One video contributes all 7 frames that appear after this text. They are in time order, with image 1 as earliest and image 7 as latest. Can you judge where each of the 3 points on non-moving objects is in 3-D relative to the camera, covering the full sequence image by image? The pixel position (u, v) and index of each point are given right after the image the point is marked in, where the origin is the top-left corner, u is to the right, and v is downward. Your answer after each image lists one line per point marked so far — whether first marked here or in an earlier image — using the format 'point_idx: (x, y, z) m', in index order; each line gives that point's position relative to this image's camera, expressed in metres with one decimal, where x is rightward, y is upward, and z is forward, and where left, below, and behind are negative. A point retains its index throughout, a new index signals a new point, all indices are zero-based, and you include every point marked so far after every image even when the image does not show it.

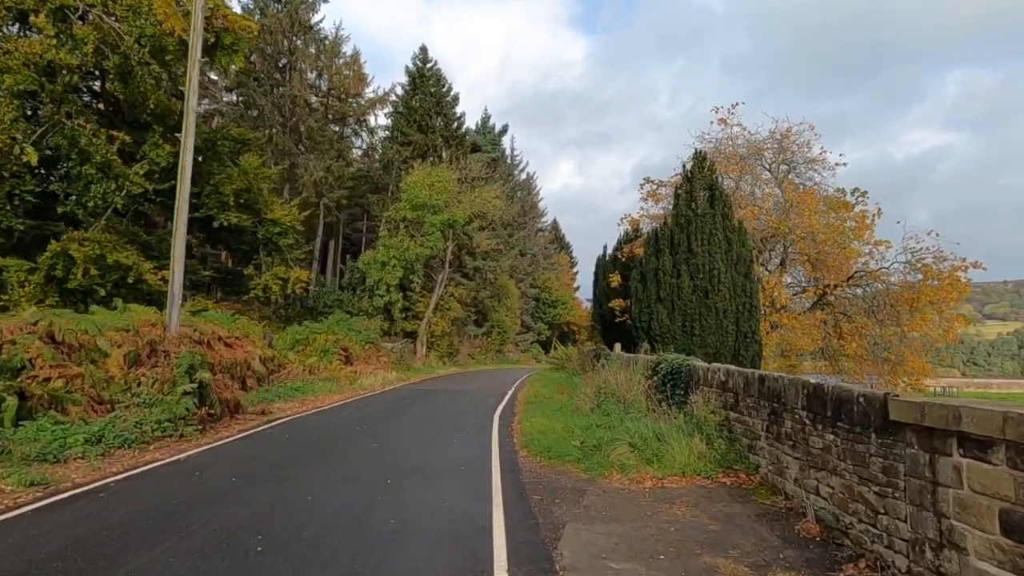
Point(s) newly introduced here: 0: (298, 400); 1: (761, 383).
0: (-5.5, -2.9, +17.0) m
1: (+3.1, -1.2, +8.1) m
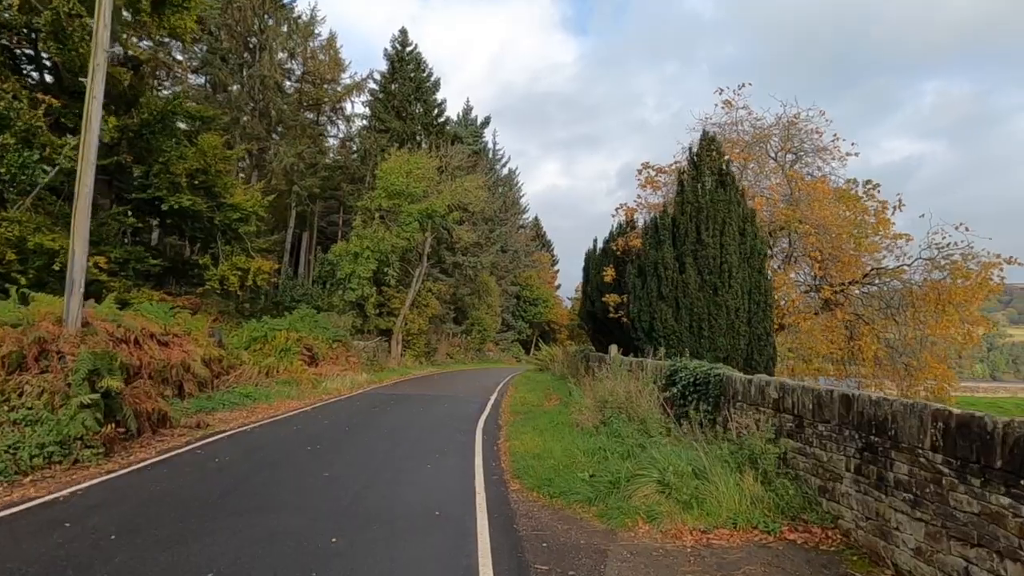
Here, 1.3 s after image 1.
0: (-5.8, -2.7, +14.6) m
1: (+3.0, -1.1, +6.0) m
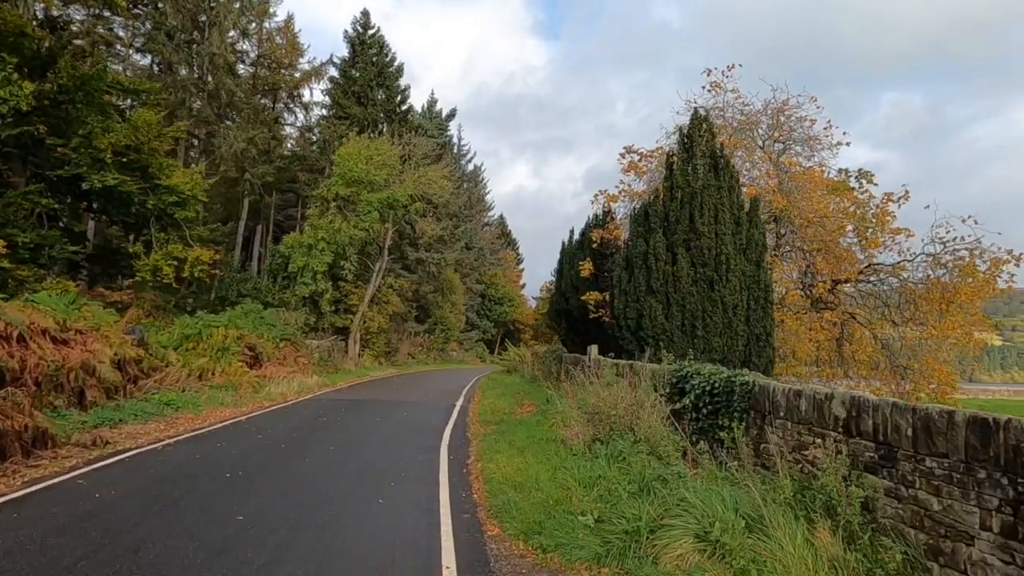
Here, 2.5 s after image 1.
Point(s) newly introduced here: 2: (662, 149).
0: (-6.4, -2.4, +12.2) m
1: (+2.9, -0.9, +4.2) m
2: (+4.4, +3.9, +19.0) m
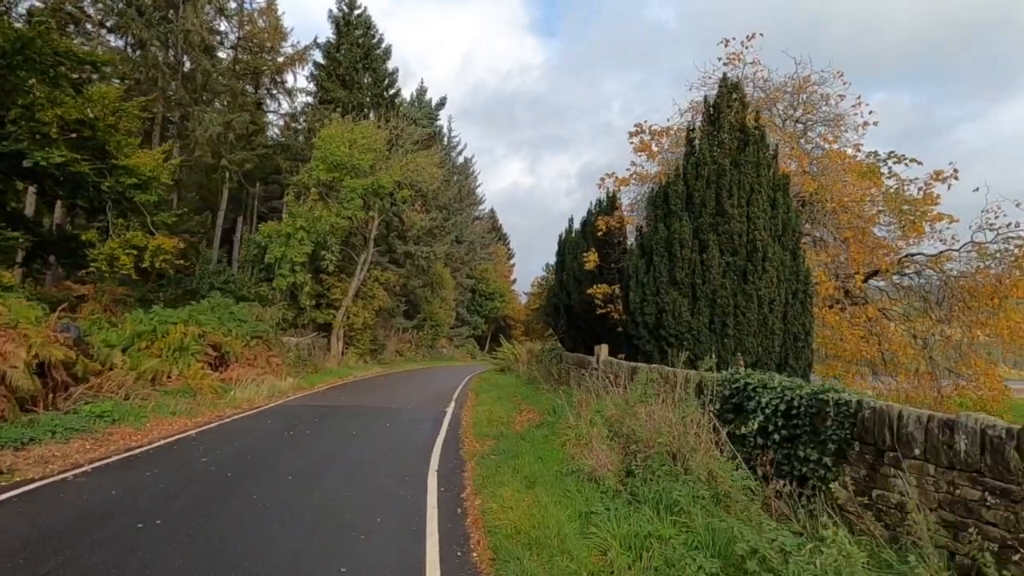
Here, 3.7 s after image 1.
0: (-6.3, -2.3, +10.1) m
1: (+3.1, -0.8, +2.2) m
2: (+4.3, +4.1, +17.0) m
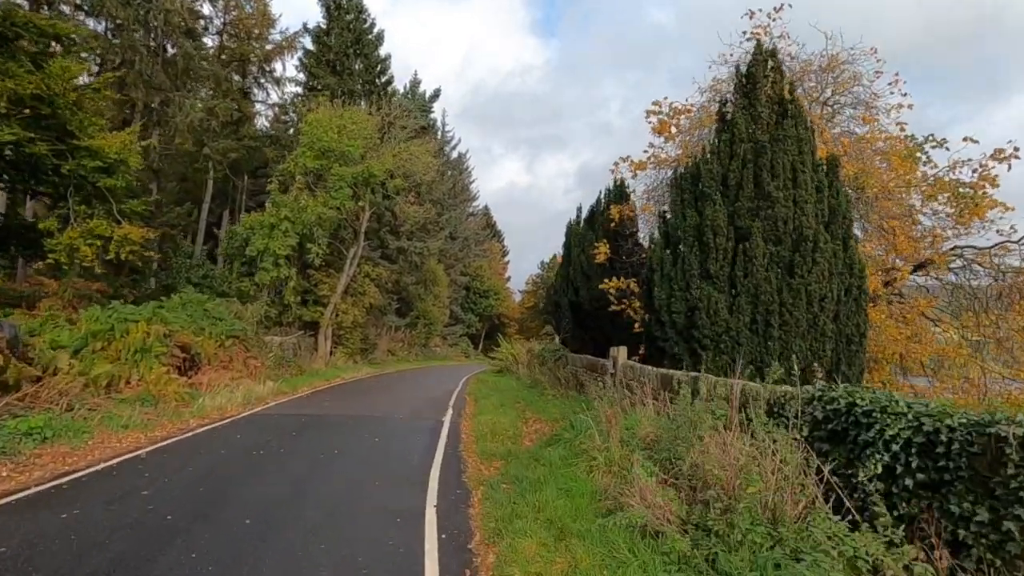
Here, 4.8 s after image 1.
0: (-6.2, -2.1, +8.3) m
1: (+3.4, -0.8, +0.5) m
2: (+4.5, +4.2, +15.3) m
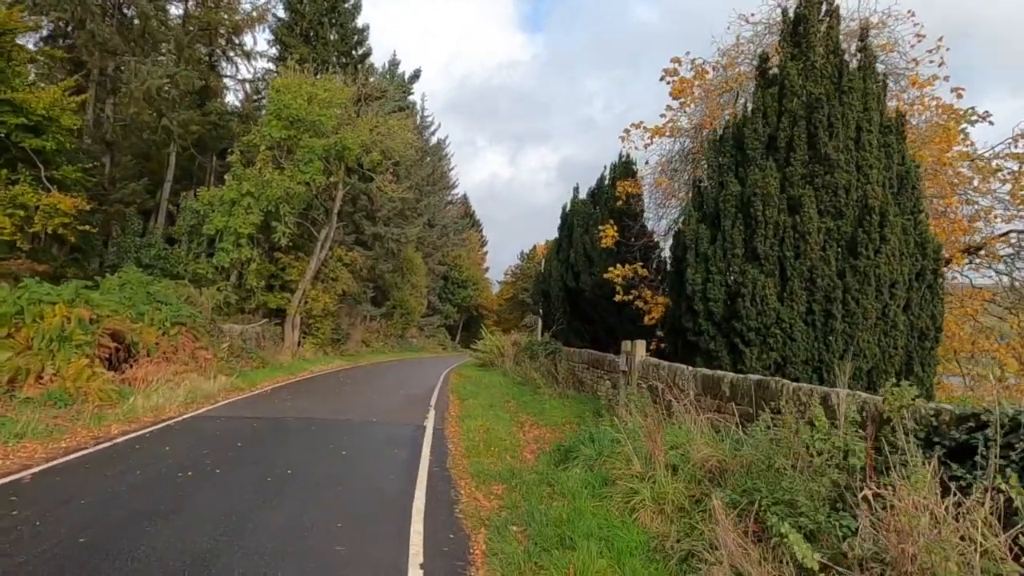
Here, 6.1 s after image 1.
0: (-6.0, -1.8, +6.0) m
1: (+3.8, -0.6, -1.5) m
2: (+4.4, +4.4, +13.3) m
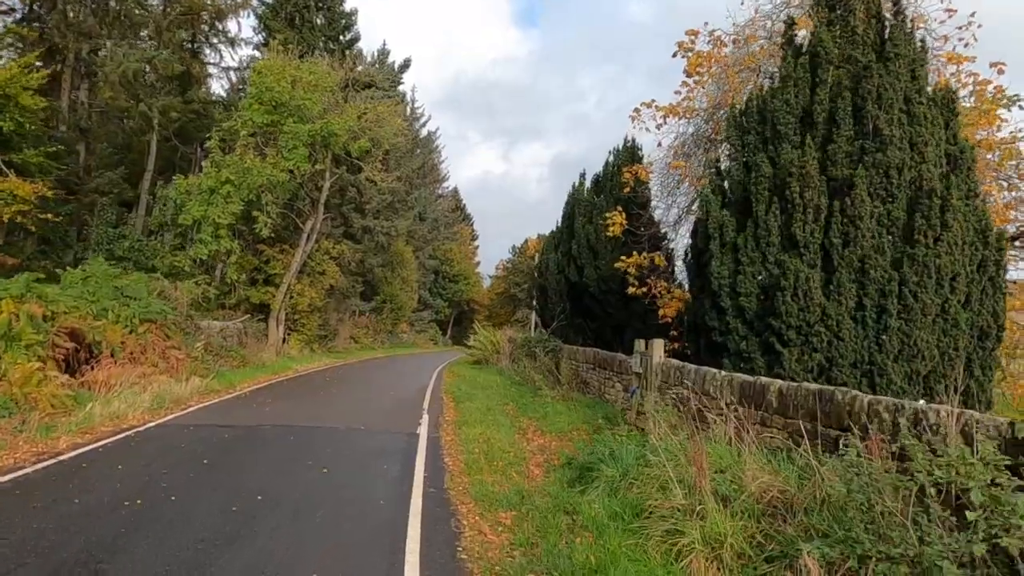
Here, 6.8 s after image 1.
0: (-5.9, -1.7, +4.8) m
1: (+4.0, -0.6, -2.6) m
2: (+4.4, +4.6, +12.2) m
